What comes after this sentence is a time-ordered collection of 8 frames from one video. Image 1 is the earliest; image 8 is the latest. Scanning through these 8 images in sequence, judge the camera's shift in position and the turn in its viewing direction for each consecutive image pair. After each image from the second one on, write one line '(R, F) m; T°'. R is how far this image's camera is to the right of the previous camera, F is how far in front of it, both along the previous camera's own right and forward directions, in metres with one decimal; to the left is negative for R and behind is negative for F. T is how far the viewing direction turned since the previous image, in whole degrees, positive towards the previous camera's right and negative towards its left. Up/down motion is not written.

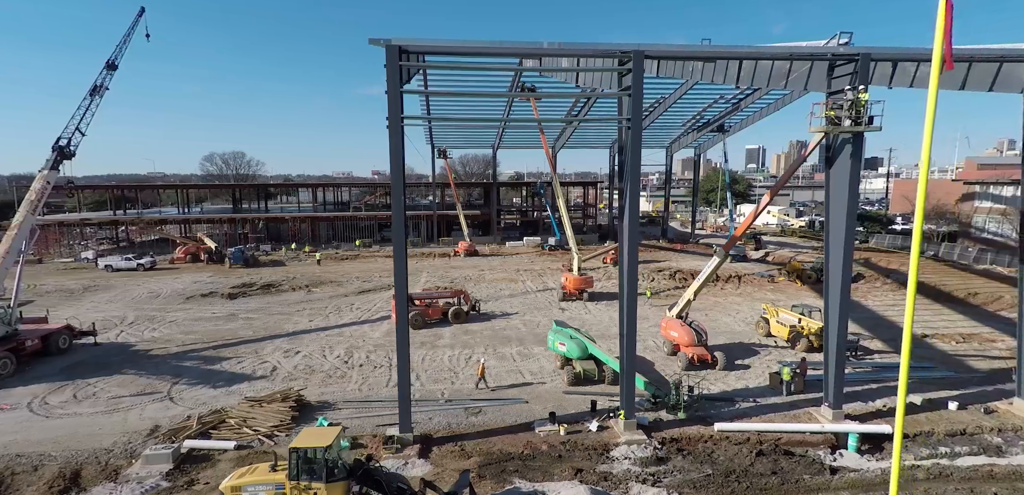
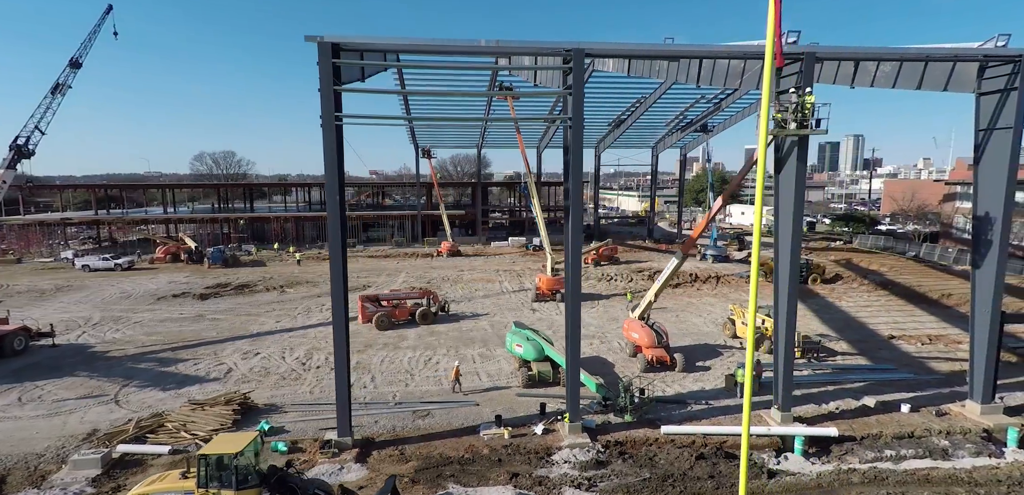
(+1.1, +0.2) m; 0°
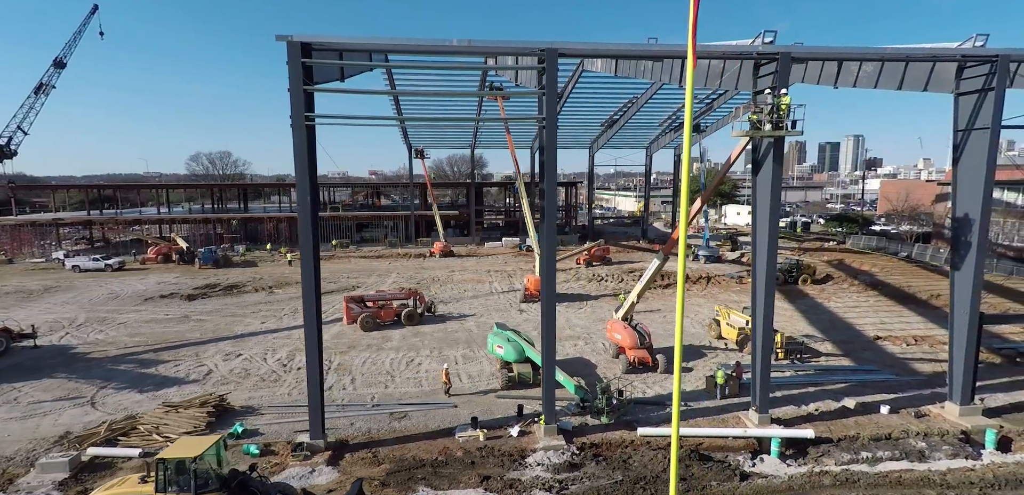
(+0.5, +0.1) m; 0°
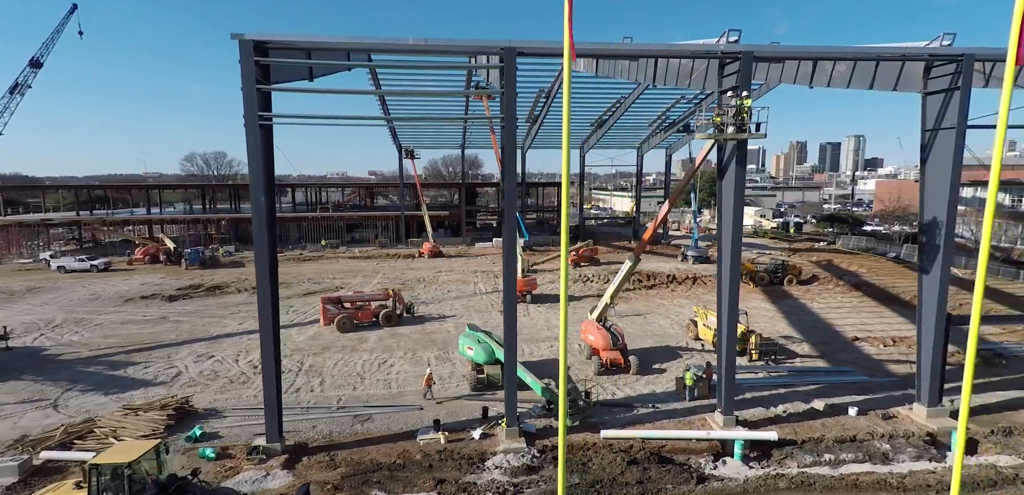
(+0.7, +0.1) m; 0°
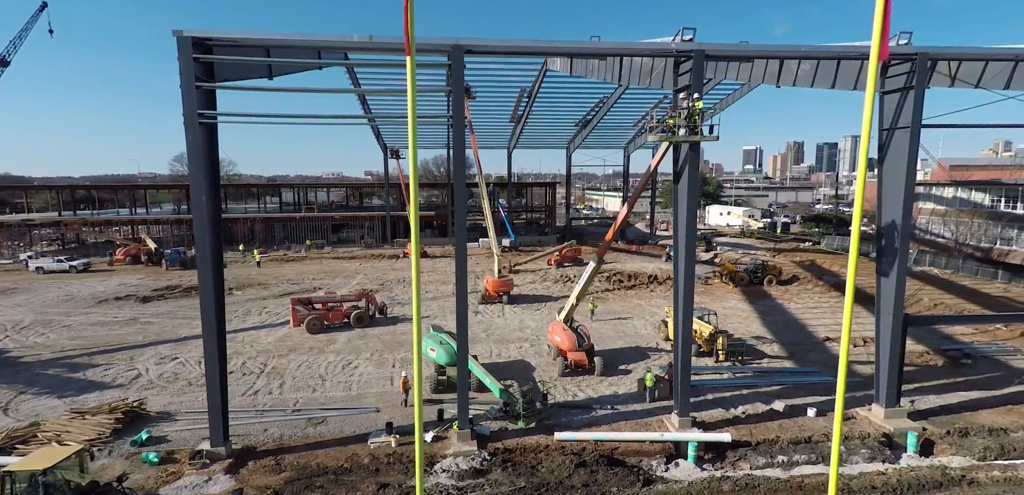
(+0.9, +0.1) m; +1°
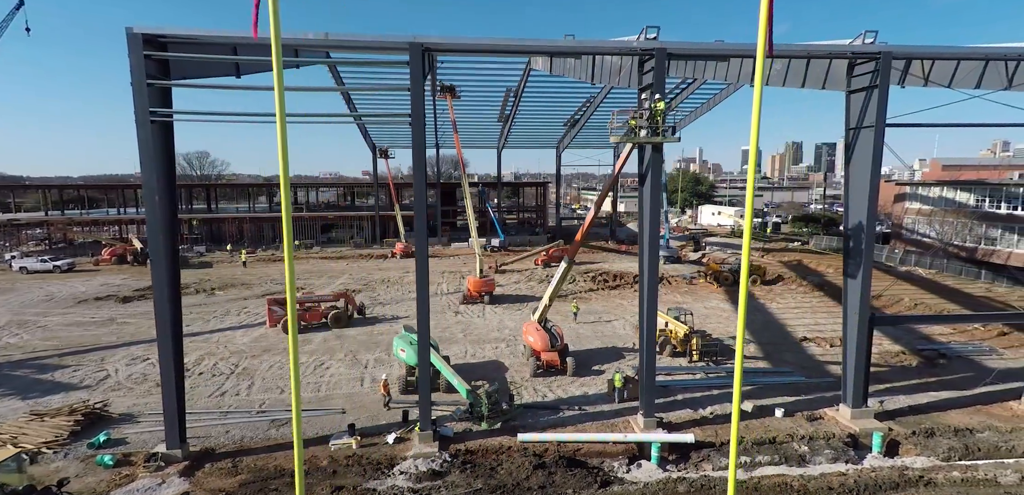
(+0.7, +0.1) m; 0°
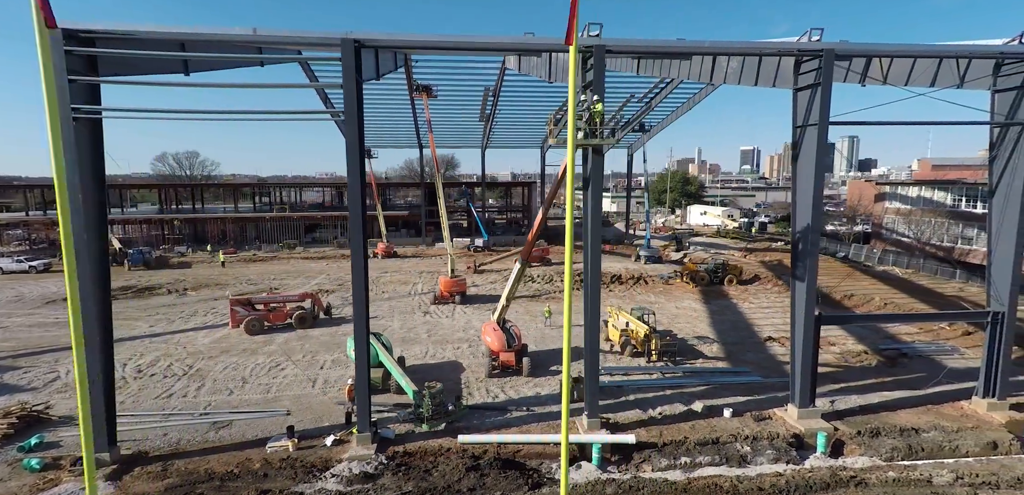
(+1.1, +0.1) m; 0°
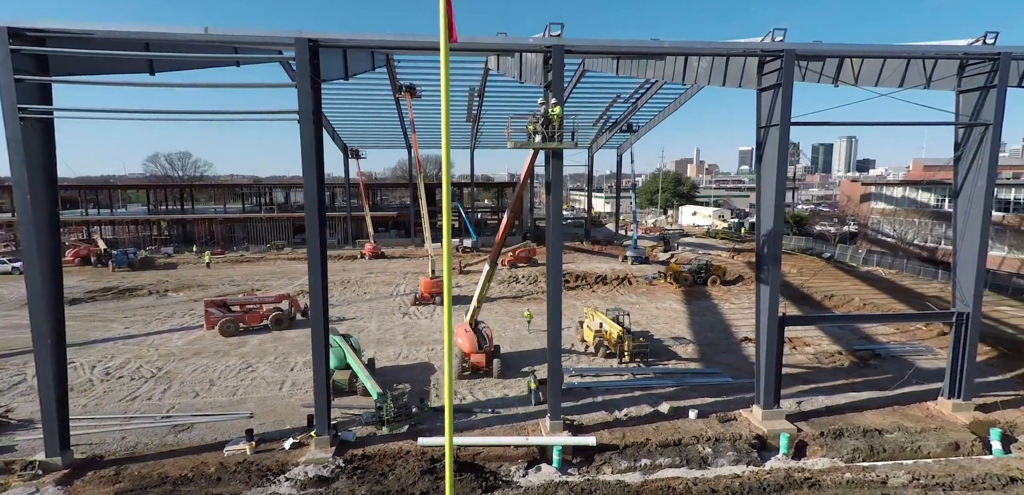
(+0.7, +0.1) m; 0°
